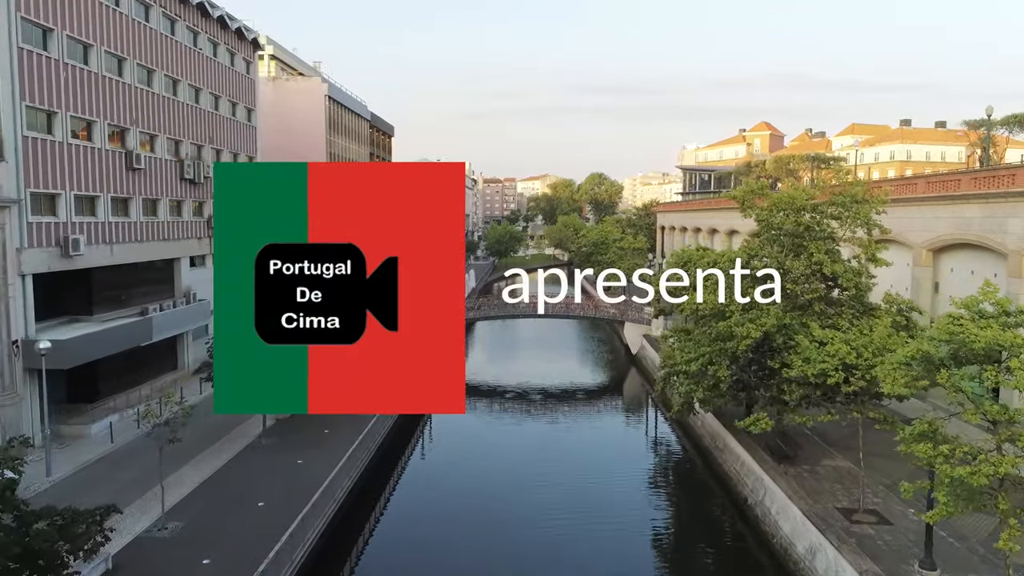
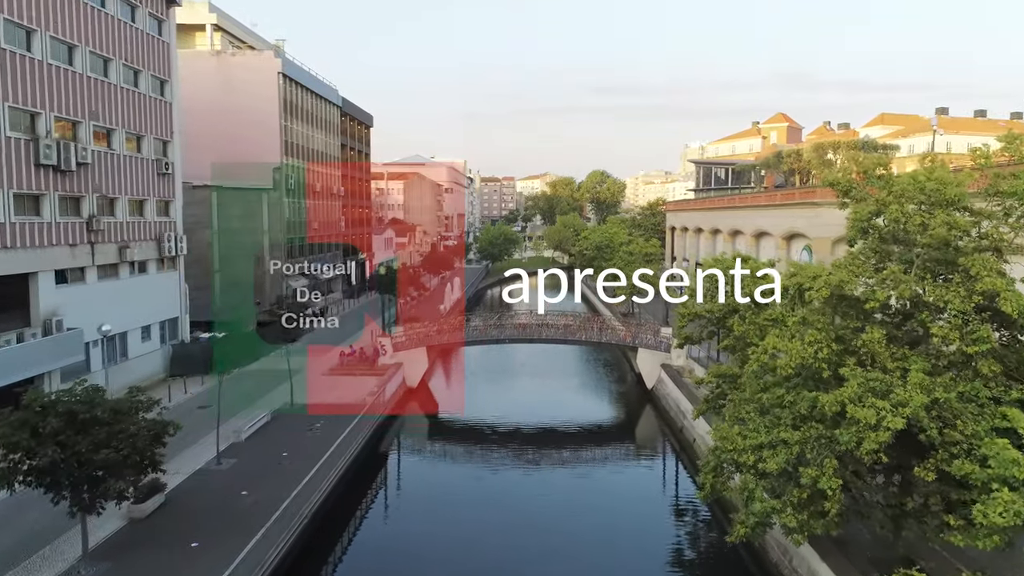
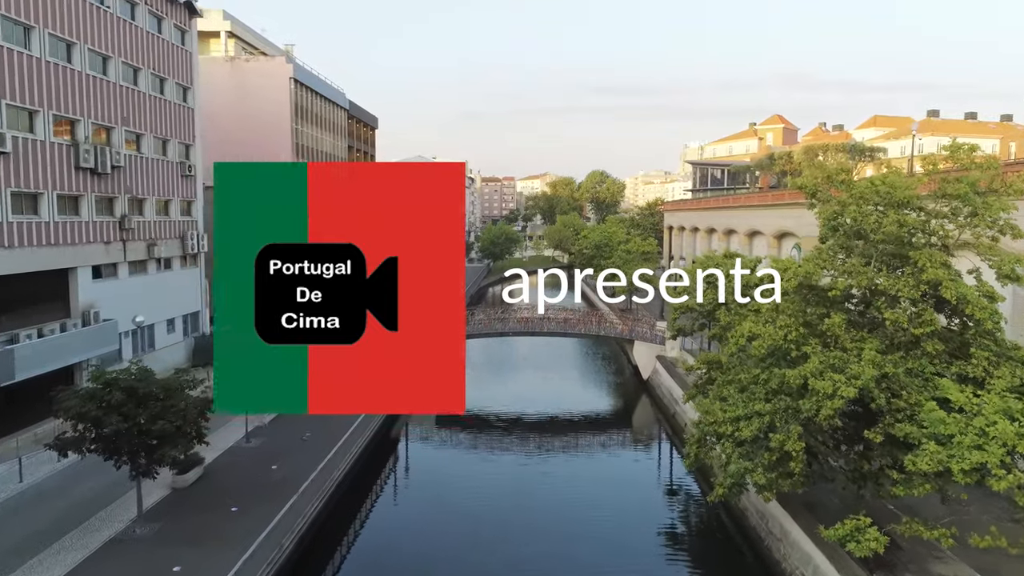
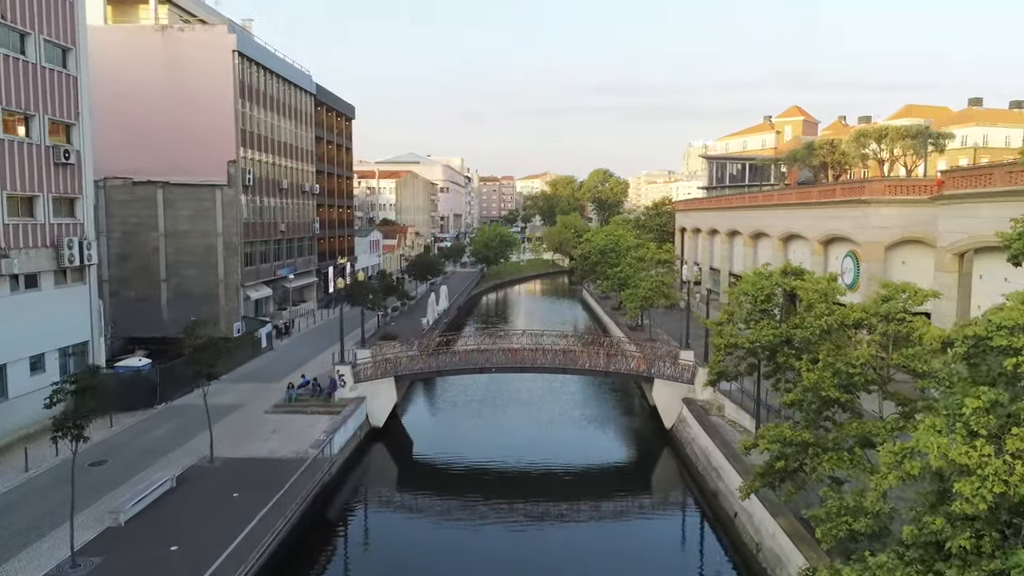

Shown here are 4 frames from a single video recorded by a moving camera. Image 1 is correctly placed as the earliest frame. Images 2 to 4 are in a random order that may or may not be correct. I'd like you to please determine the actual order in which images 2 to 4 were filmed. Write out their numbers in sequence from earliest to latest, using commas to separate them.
3, 2, 4
